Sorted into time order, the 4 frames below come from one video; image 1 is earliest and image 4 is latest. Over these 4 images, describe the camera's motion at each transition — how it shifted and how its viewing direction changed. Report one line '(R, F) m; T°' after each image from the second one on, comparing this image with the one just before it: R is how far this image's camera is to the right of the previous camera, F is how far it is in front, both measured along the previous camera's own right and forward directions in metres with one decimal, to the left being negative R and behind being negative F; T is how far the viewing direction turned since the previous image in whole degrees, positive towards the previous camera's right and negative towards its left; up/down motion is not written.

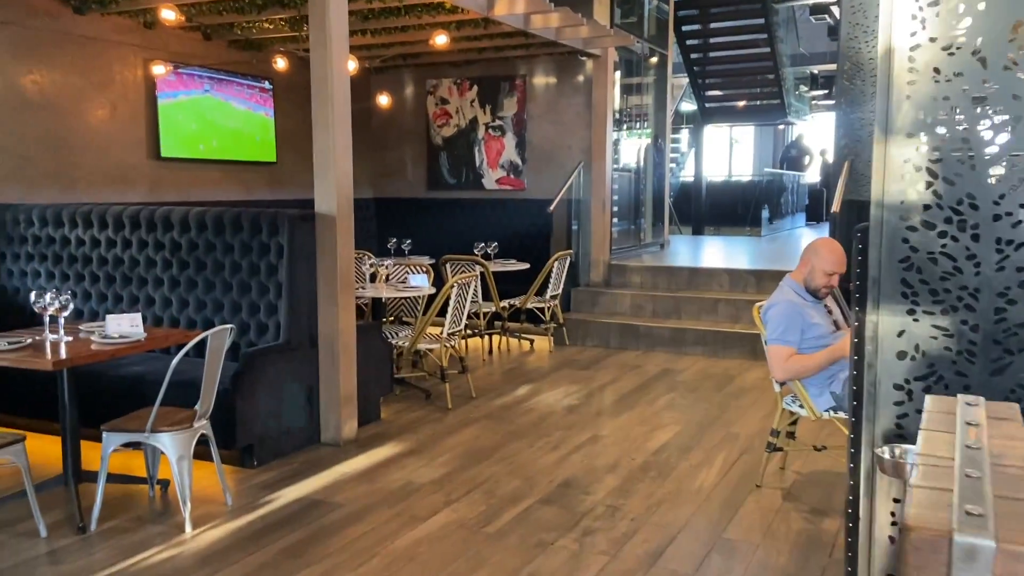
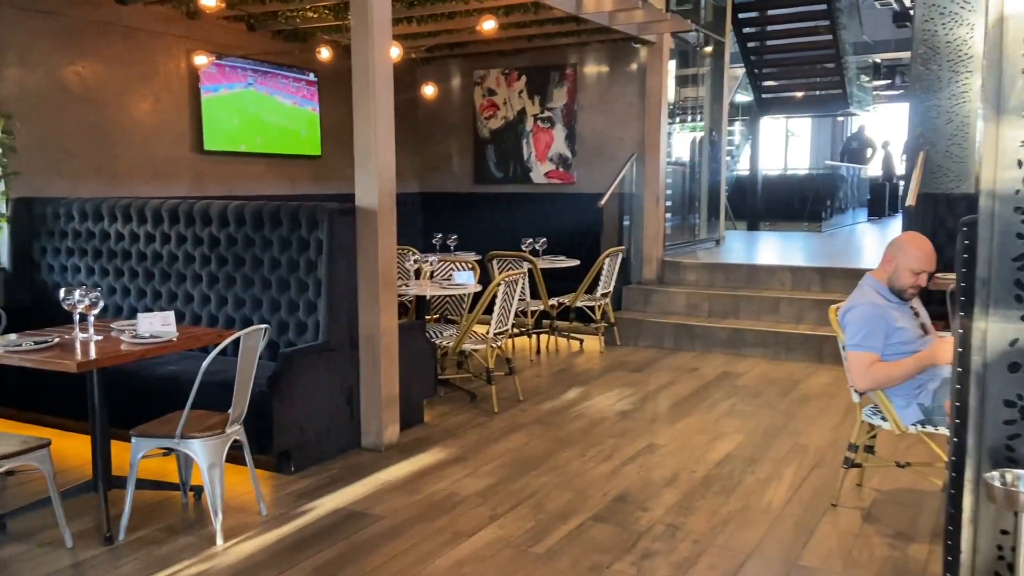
(0.0, +0.3) m; -3°
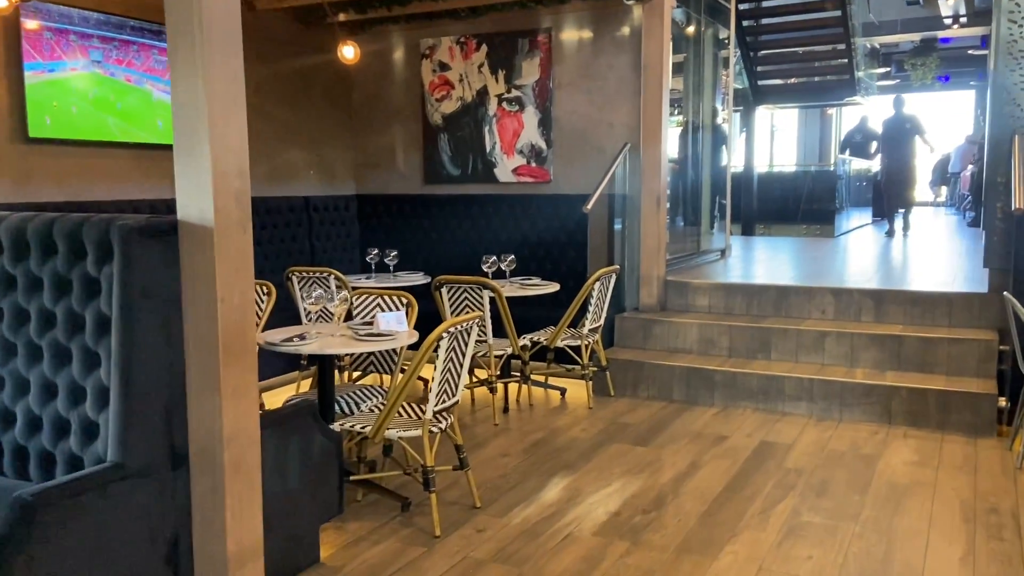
(+0.1, +1.8) m; +2°
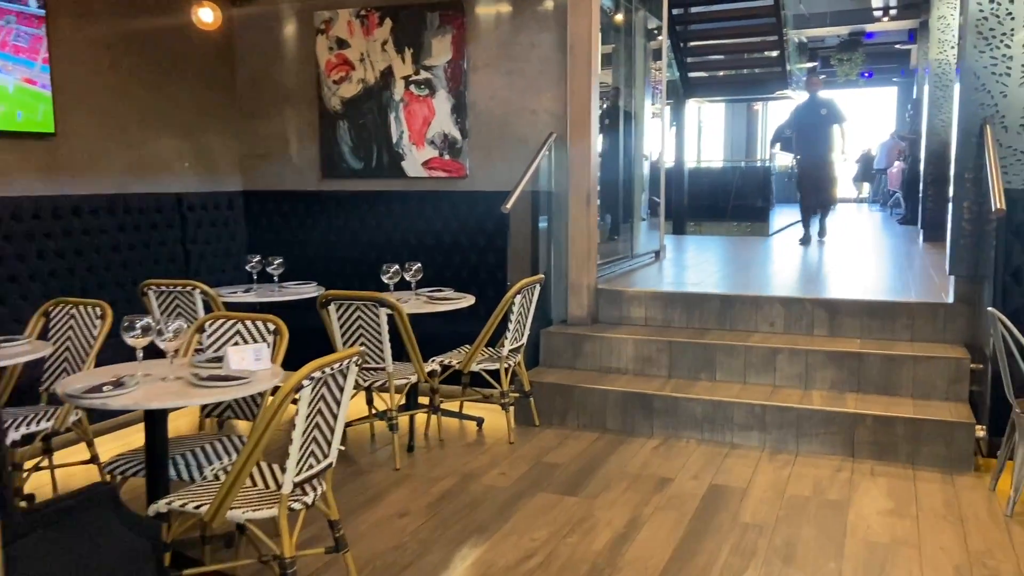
(+0.1, +0.8) m; +5°
